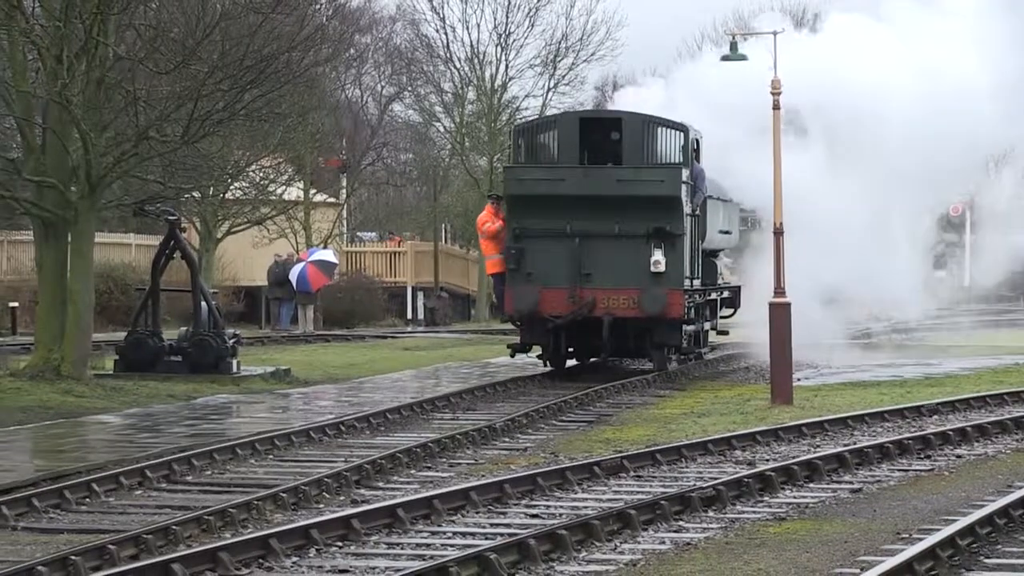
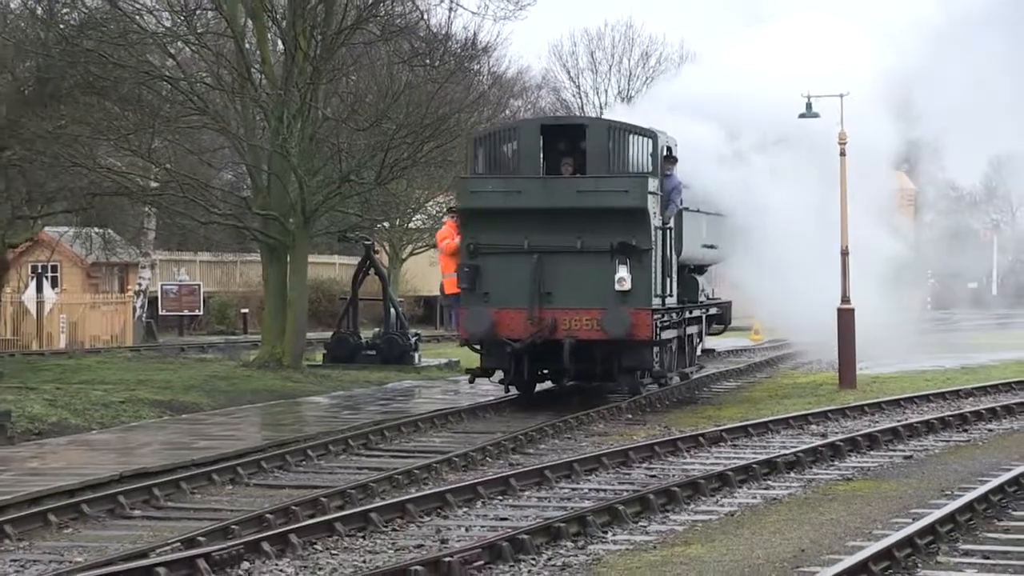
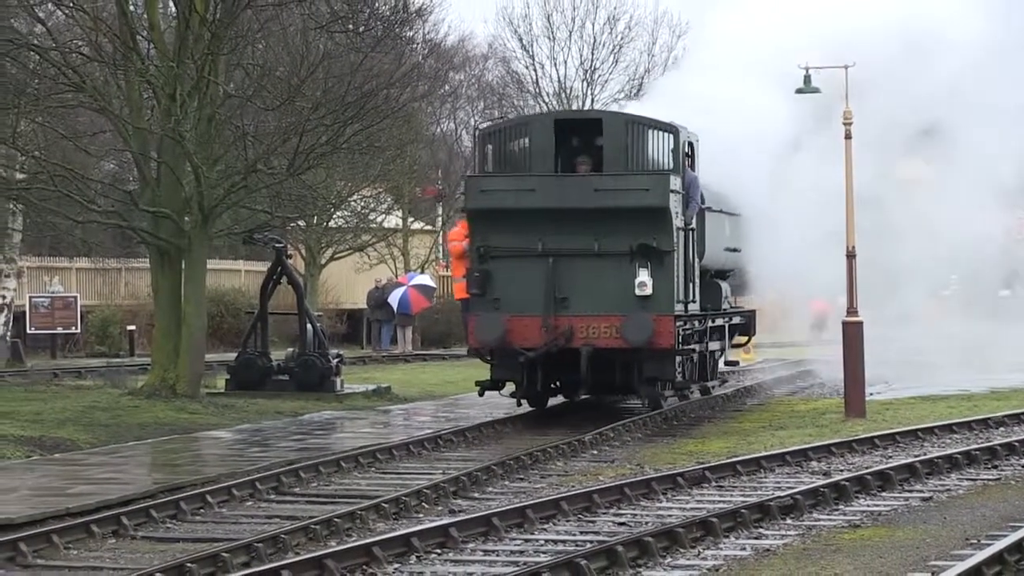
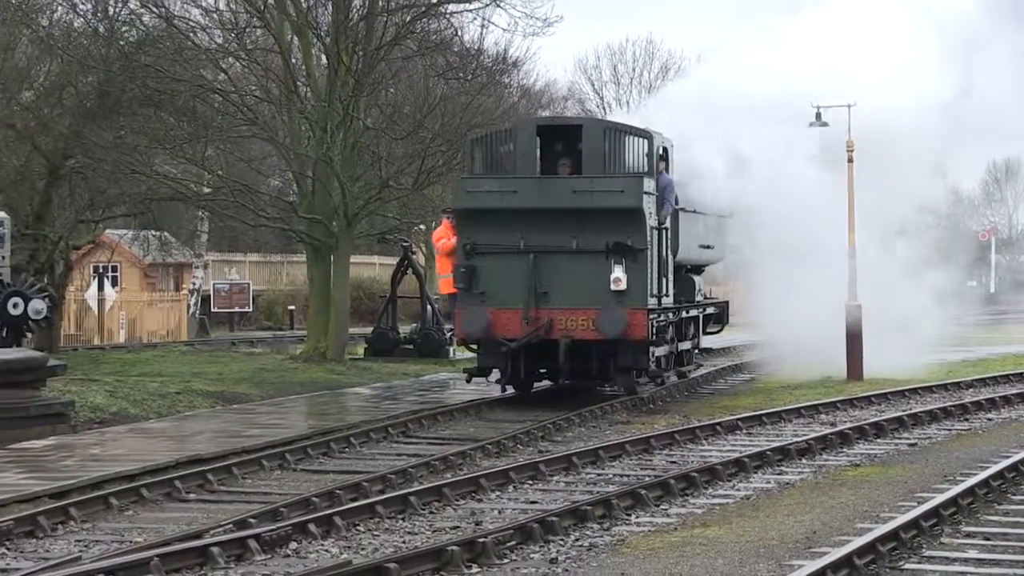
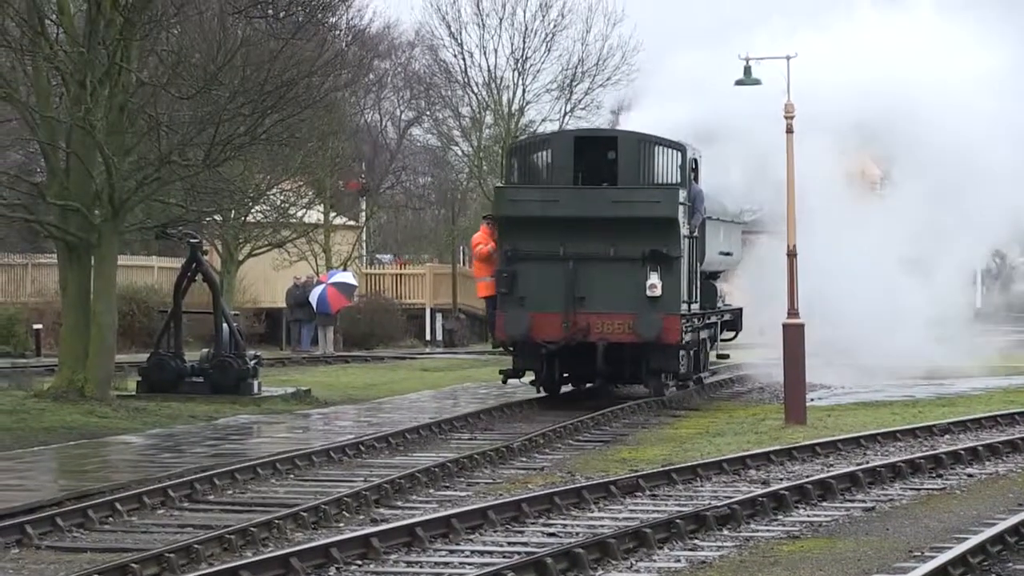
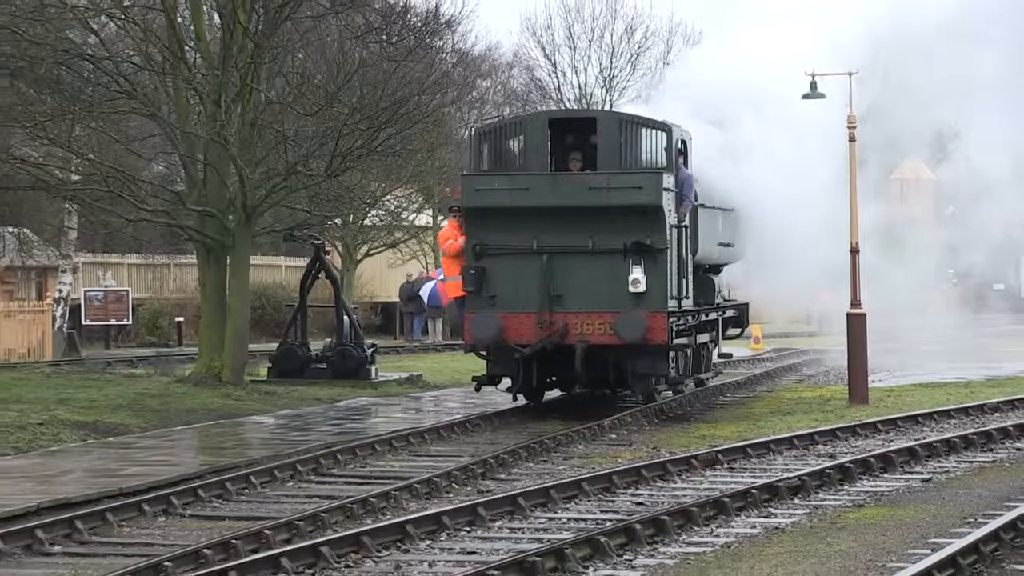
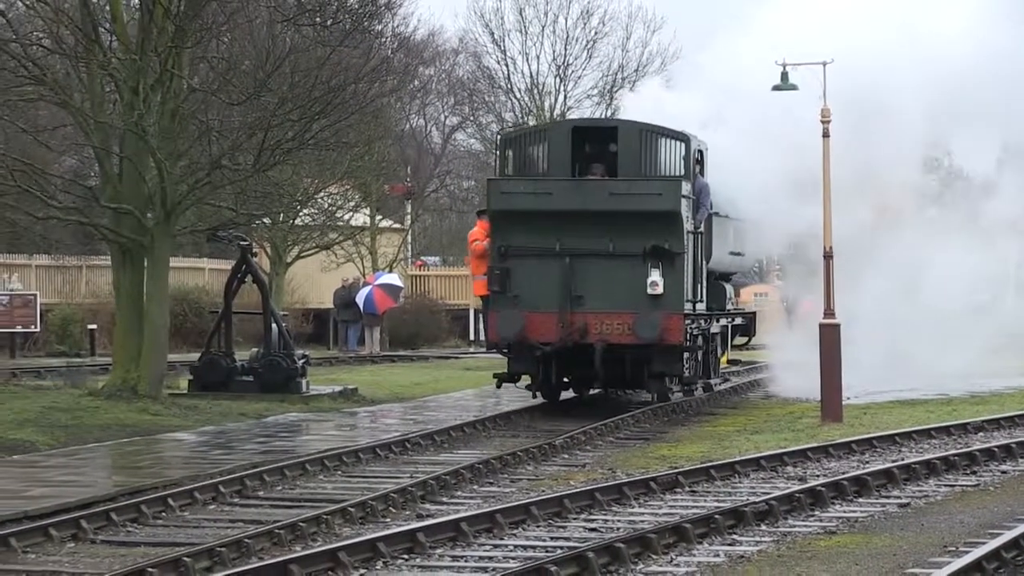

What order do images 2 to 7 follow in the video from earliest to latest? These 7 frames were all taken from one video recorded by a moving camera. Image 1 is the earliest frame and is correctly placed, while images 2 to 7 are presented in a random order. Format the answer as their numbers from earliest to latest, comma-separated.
5, 7, 3, 6, 2, 4
